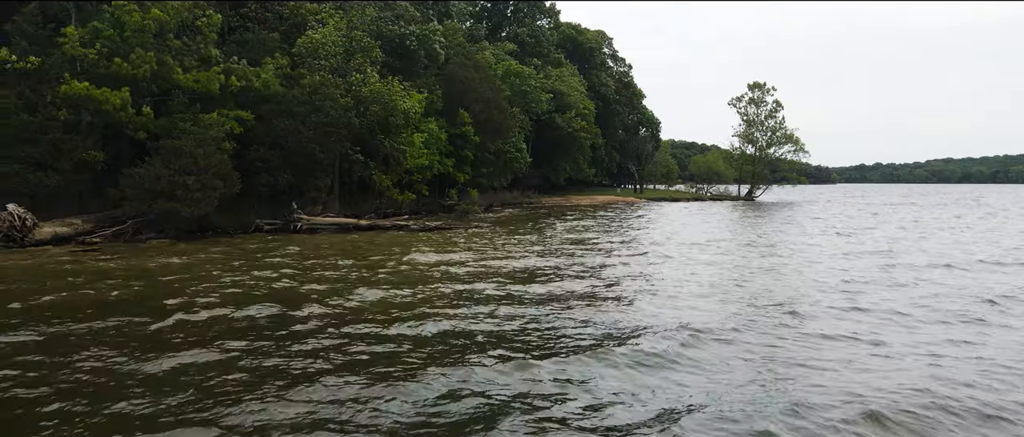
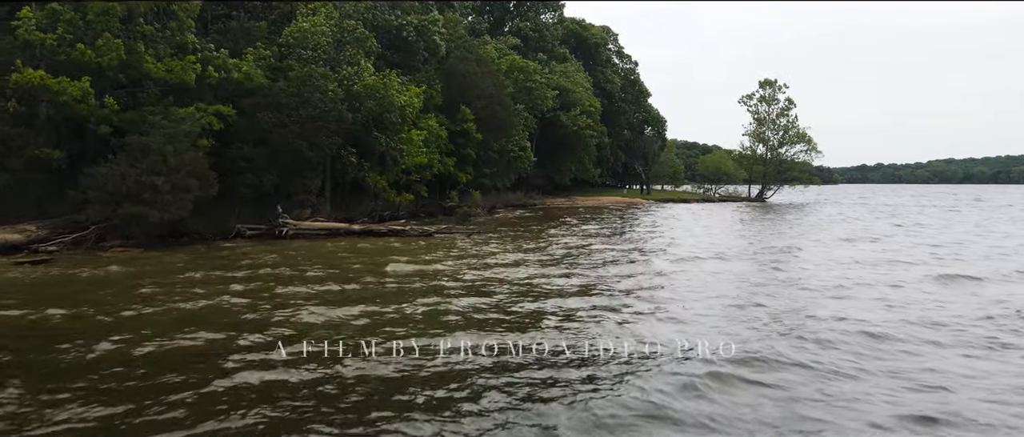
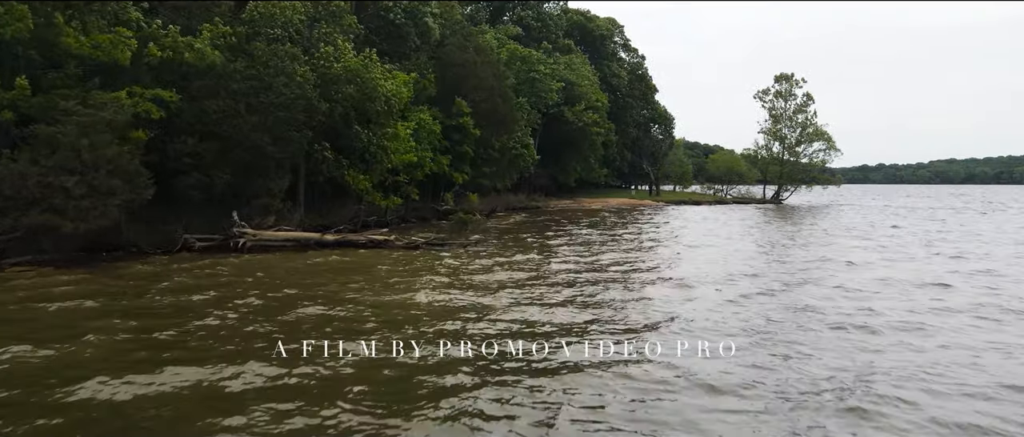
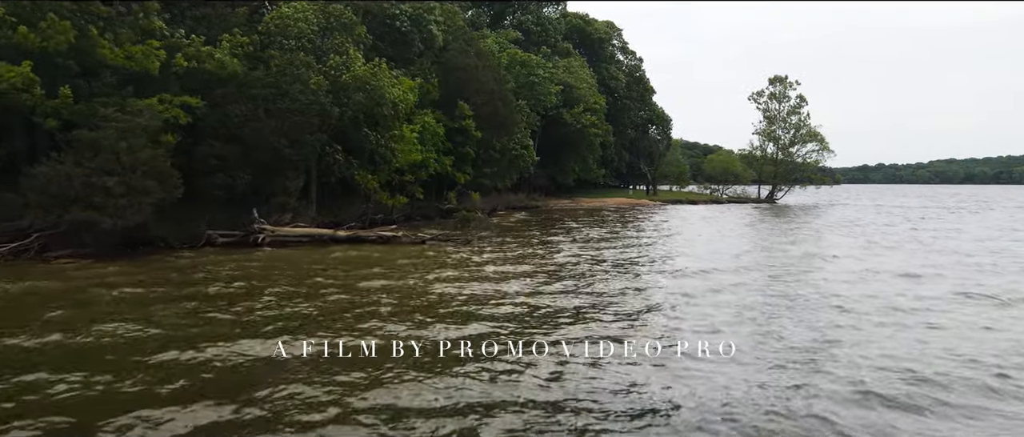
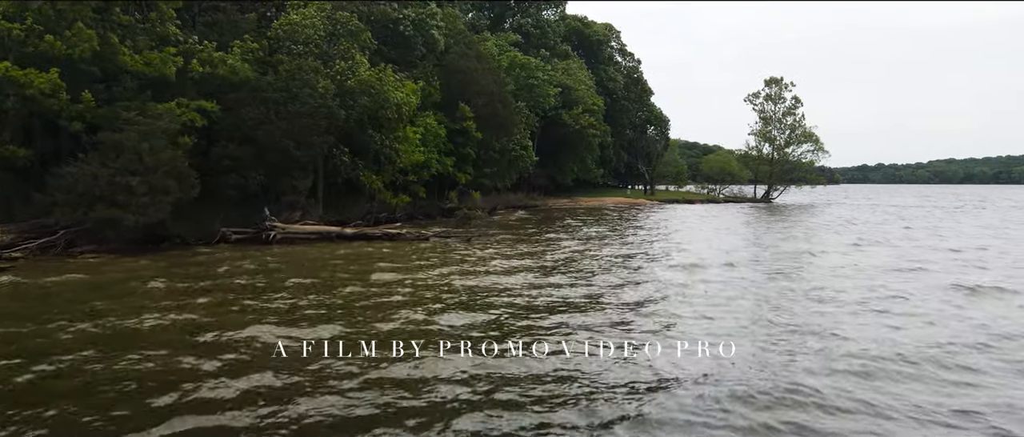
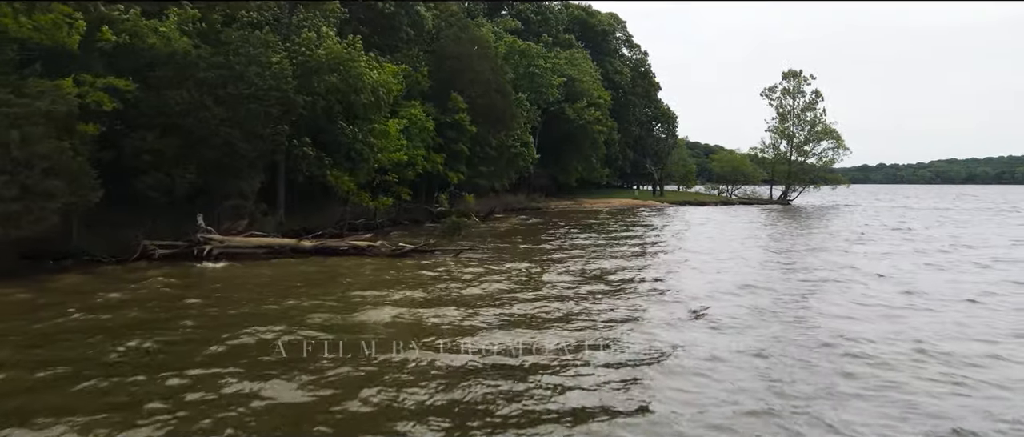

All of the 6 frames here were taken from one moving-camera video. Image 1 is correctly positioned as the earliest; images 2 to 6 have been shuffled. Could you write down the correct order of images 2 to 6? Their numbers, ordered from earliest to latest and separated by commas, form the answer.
2, 5, 4, 3, 6
